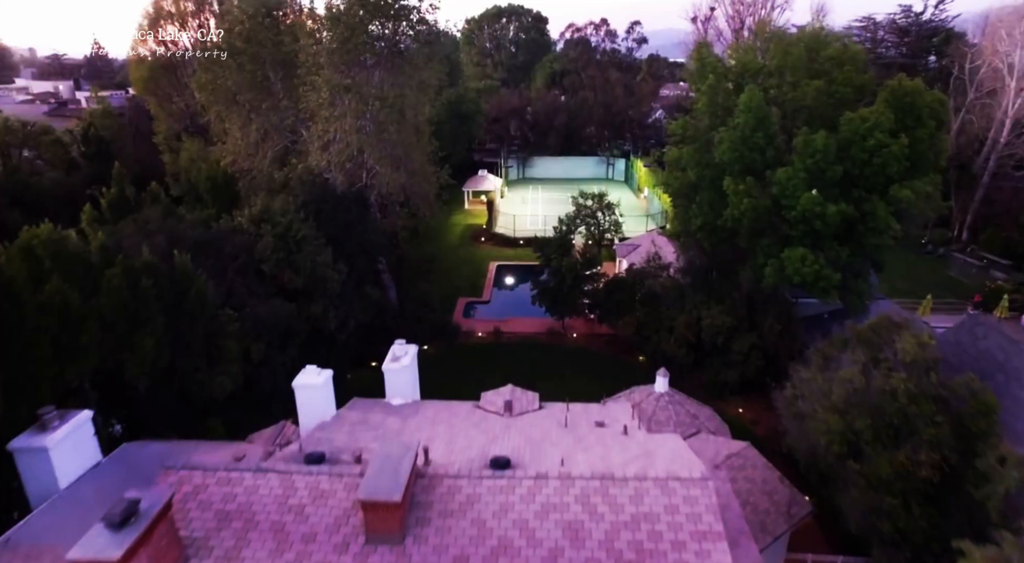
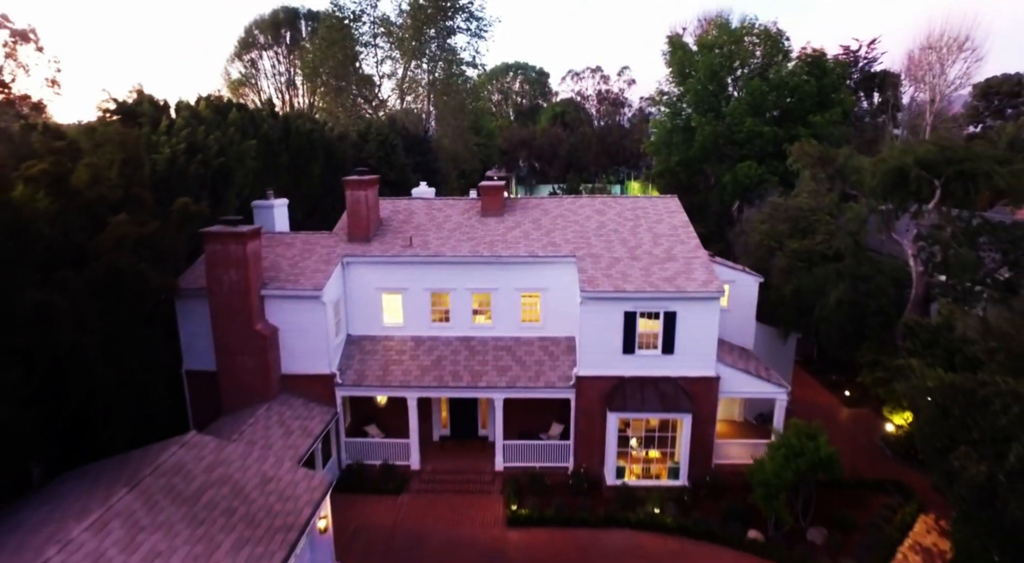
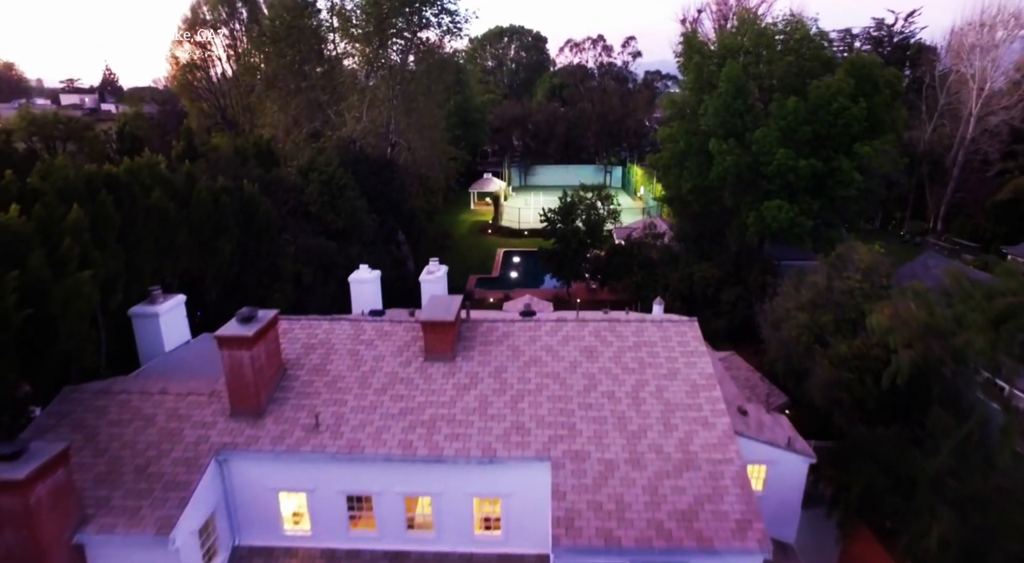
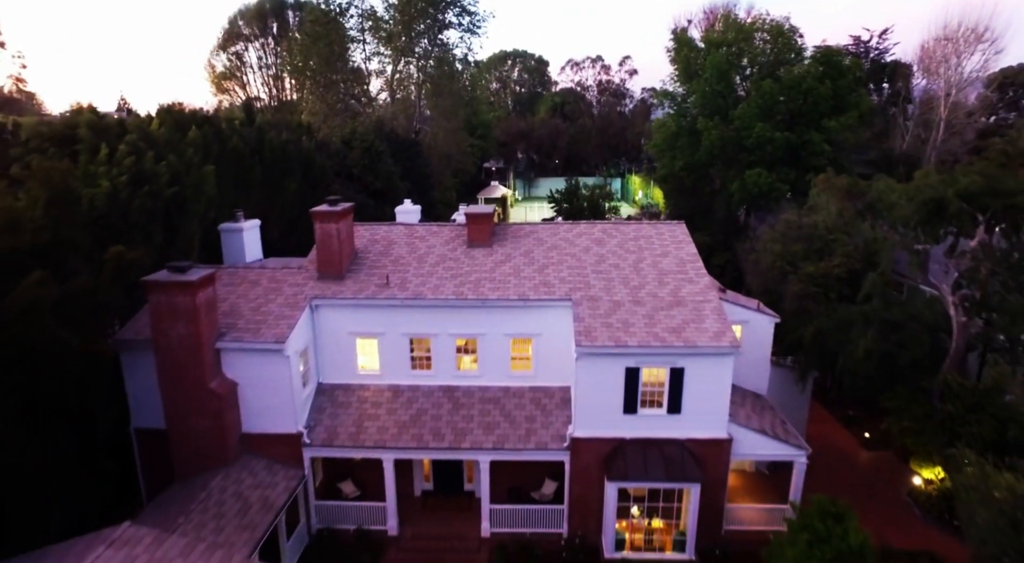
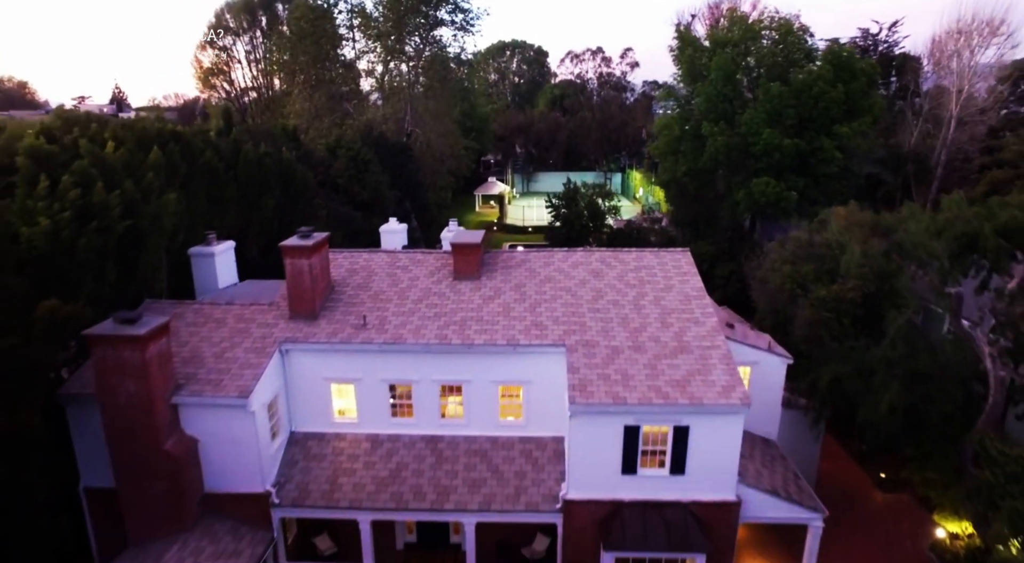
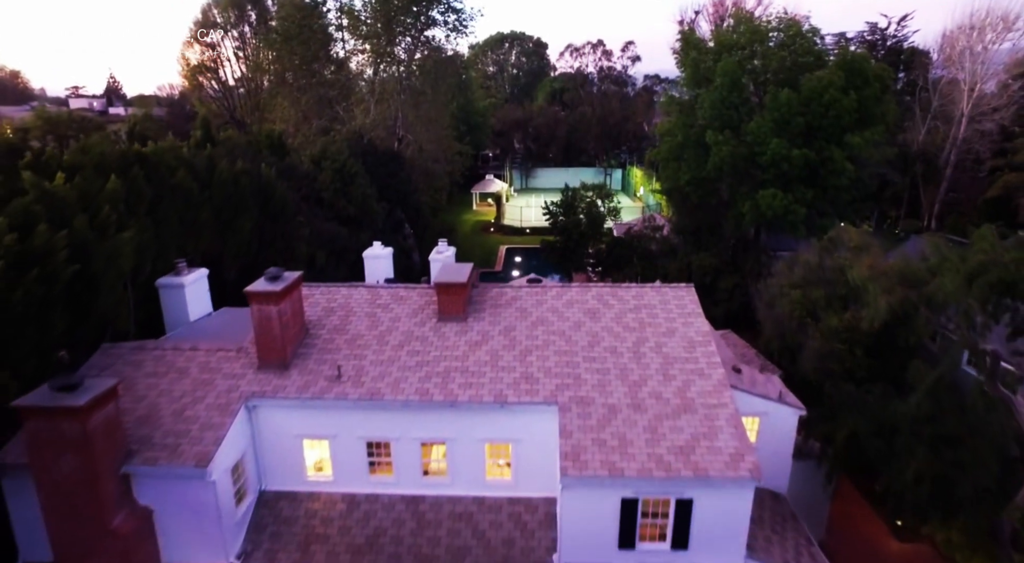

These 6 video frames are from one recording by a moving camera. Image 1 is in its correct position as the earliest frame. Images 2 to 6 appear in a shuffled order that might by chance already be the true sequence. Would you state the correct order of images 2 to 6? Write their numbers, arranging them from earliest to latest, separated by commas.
3, 6, 5, 4, 2
